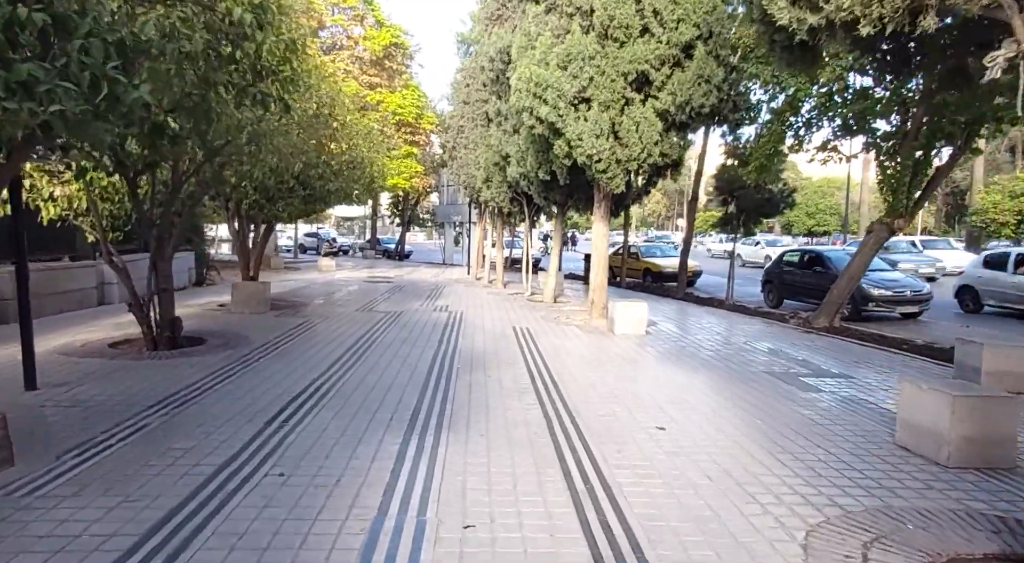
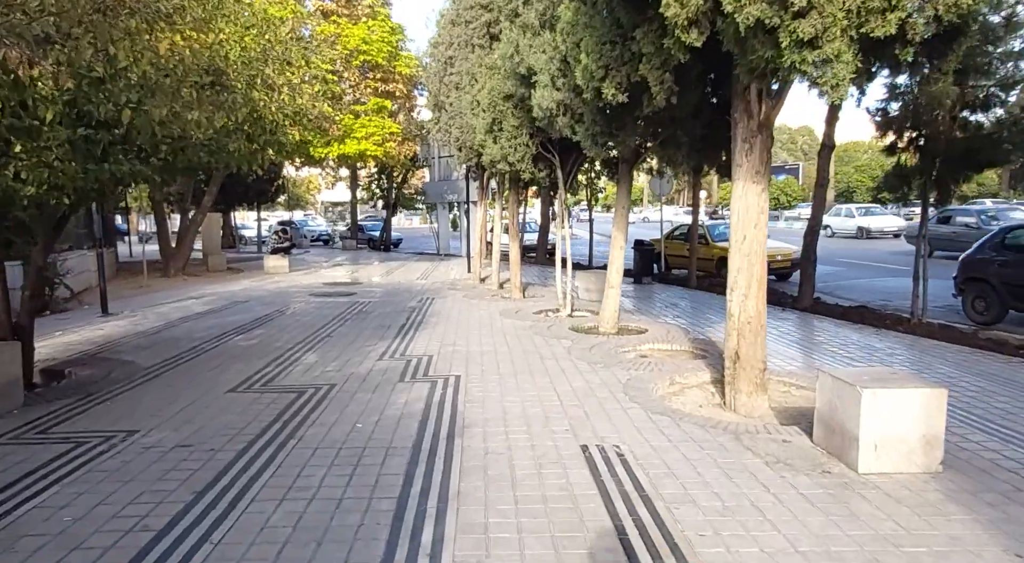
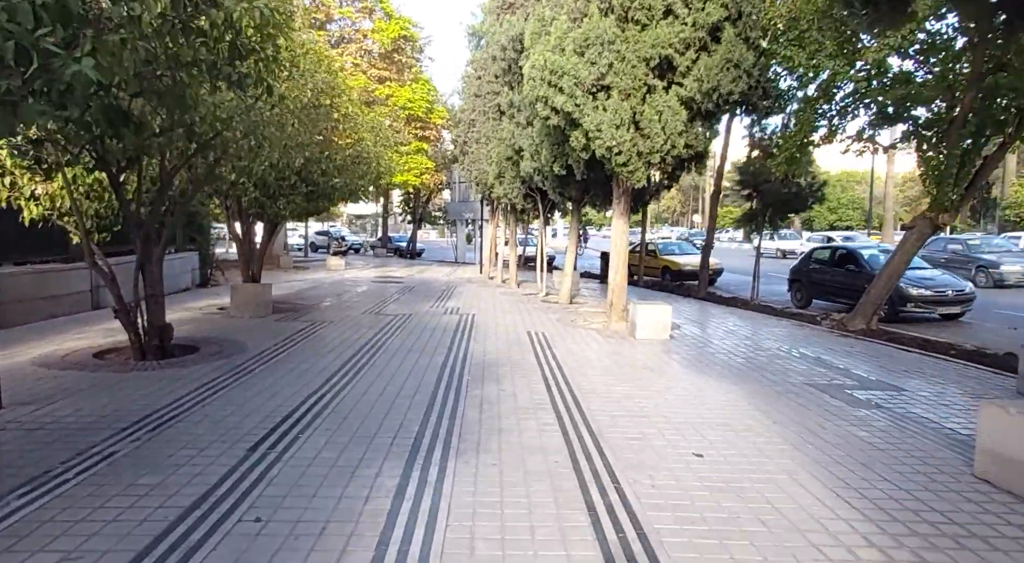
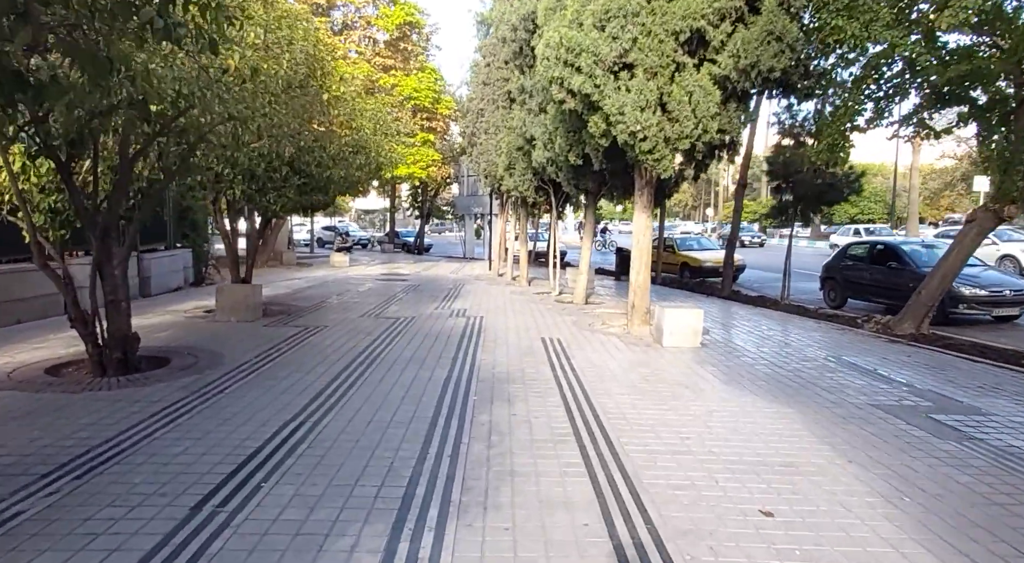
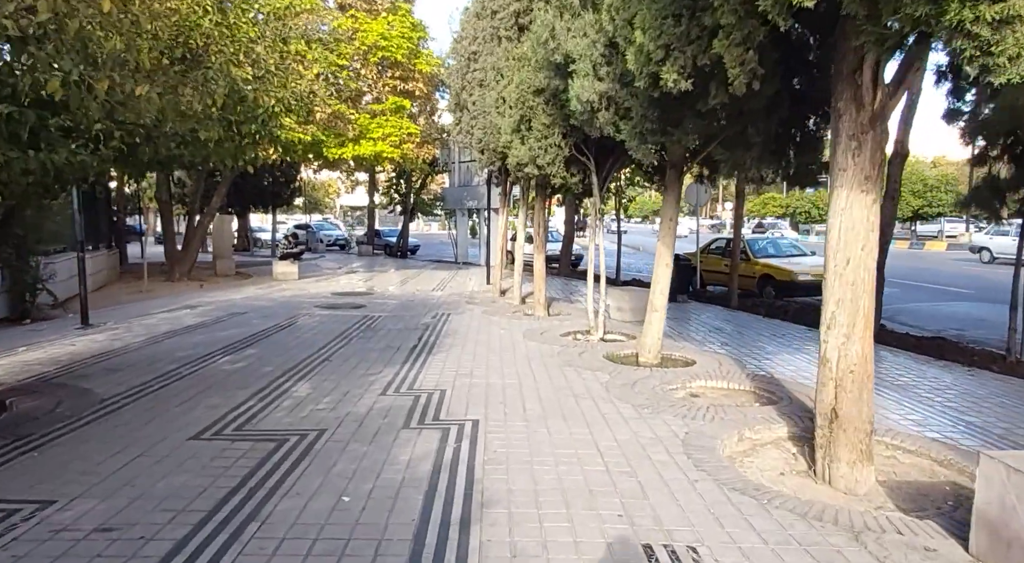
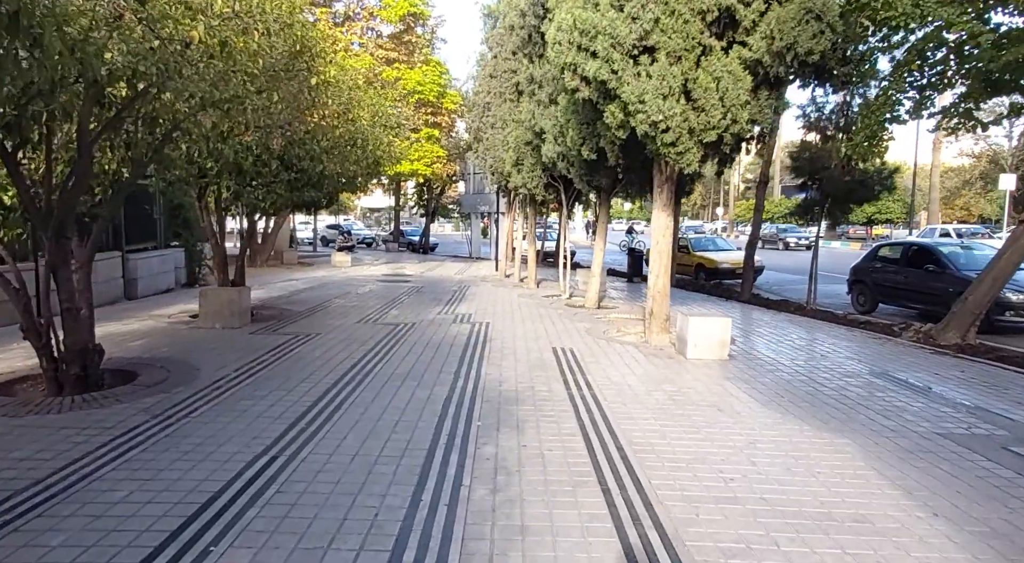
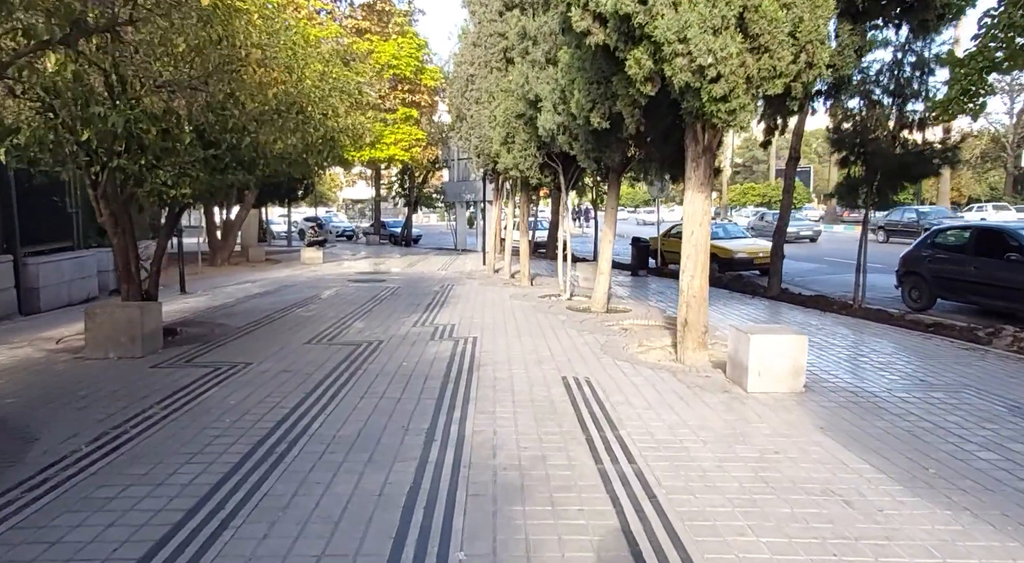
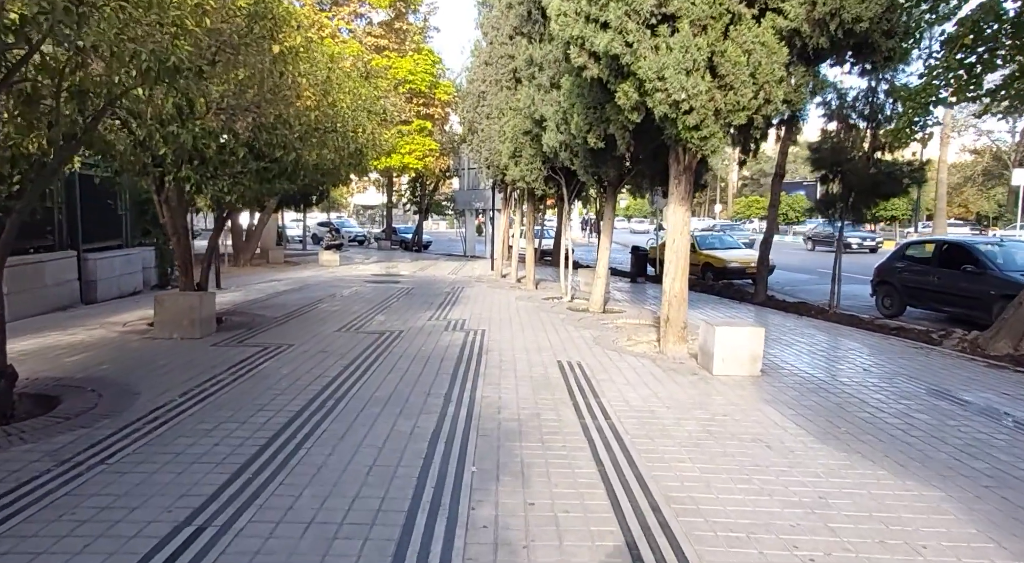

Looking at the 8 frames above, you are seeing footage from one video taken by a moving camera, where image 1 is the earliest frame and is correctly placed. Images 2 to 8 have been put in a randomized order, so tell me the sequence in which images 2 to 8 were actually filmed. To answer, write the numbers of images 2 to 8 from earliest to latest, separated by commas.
3, 4, 6, 8, 7, 2, 5
